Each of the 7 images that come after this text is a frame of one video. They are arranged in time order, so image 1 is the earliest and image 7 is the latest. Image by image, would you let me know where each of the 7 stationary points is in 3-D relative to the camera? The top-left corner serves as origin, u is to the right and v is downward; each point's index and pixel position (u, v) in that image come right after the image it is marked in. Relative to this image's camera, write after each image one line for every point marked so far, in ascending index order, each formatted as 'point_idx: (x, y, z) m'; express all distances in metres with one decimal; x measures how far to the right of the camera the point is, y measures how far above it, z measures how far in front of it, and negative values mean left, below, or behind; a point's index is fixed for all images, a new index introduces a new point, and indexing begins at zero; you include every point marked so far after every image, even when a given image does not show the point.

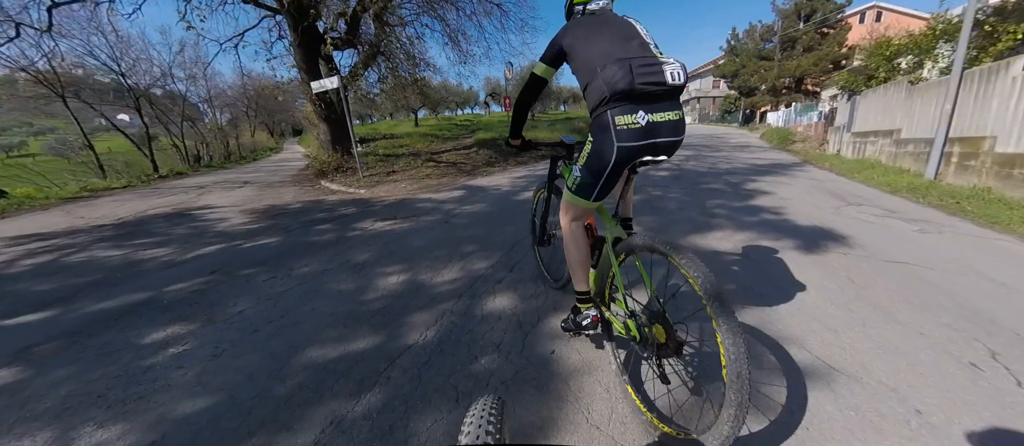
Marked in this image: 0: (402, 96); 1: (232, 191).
0: (-4.1, +4.9, +13.9) m
1: (-8.1, +0.9, +10.4) m
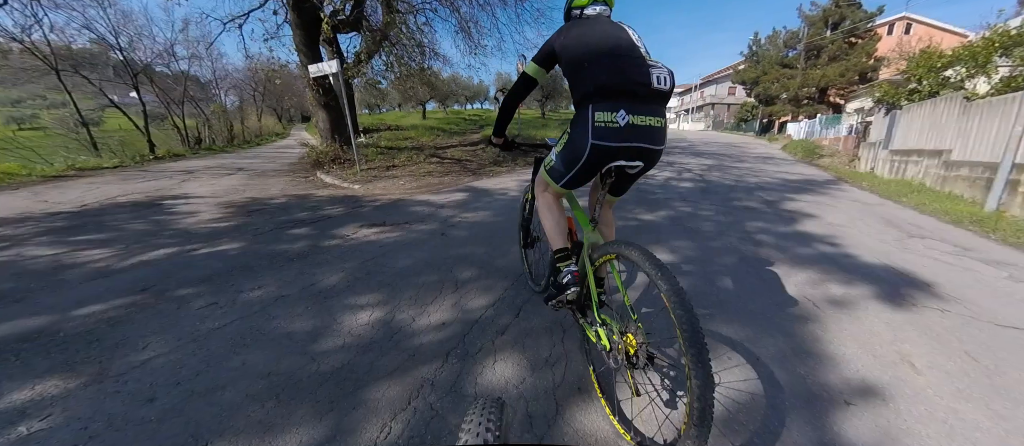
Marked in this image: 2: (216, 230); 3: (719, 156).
0: (-3.7, +5.0, +13.2) m
1: (-7.9, +1.2, +9.8) m
2: (-3.7, -0.1, +4.5) m
3: (+7.8, +2.5, +13.3) m
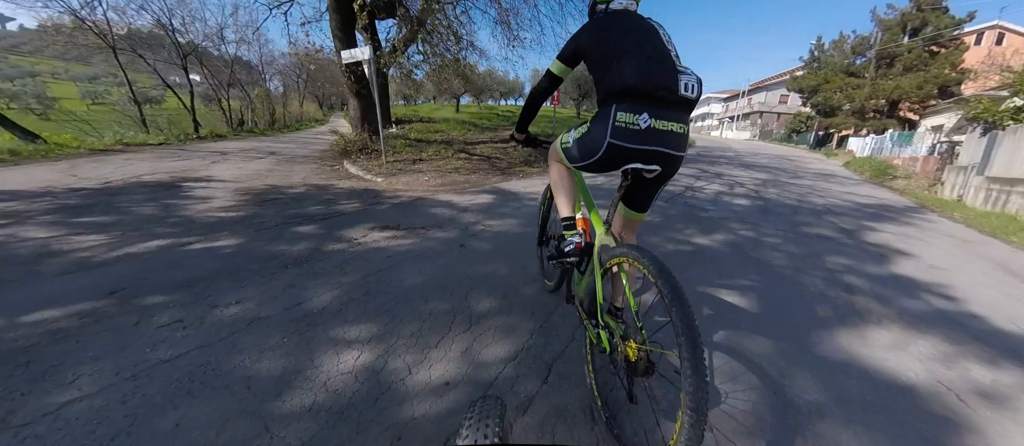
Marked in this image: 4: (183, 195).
0: (-2.3, +5.1, +12.8) m
1: (-7.1, +1.7, +9.7) m
2: (-3.4, 0.0, +4.1) m
3: (+8.9, +1.8, +12.1) m
4: (-4.9, +0.4, +5.3) m
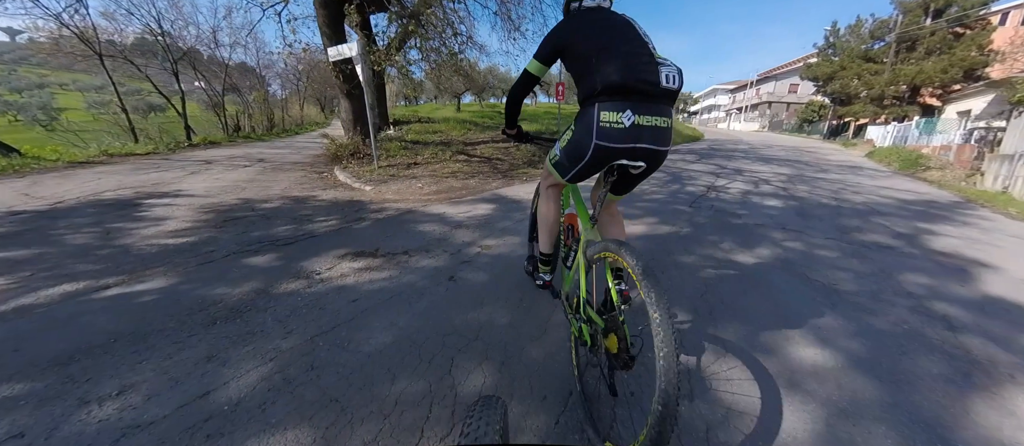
0: (-2.4, +4.9, +12.0) m
1: (-7.1, +1.3, +9.0) m
2: (-3.4, -0.3, +3.5) m
3: (+9.0, +1.9, +11.3) m
4: (-4.8, +0.1, +4.6) m
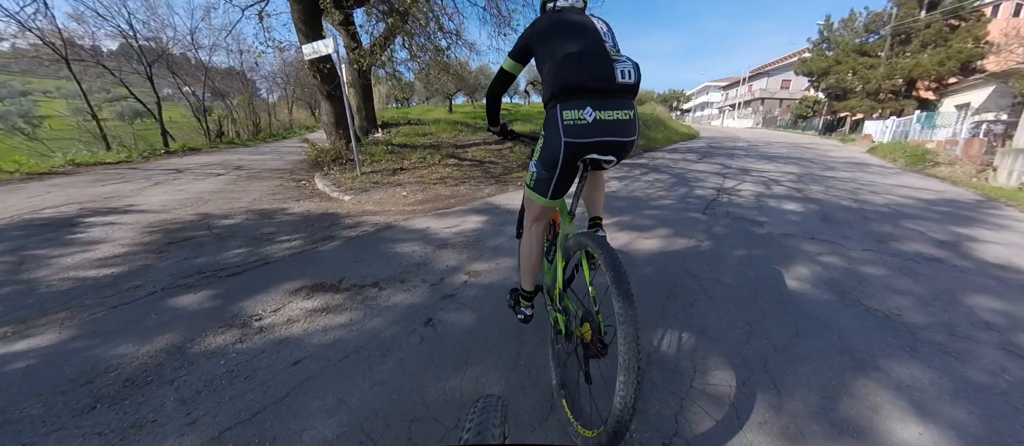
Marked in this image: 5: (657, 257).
0: (-2.6, +4.7, +11.4) m
1: (-7.2, +1.0, +8.4) m
2: (-3.4, -0.5, +2.8) m
3: (+8.7, +1.9, +10.8) m
4: (-4.9, -0.2, +4.0) m
5: (+1.3, -0.3, +3.3) m
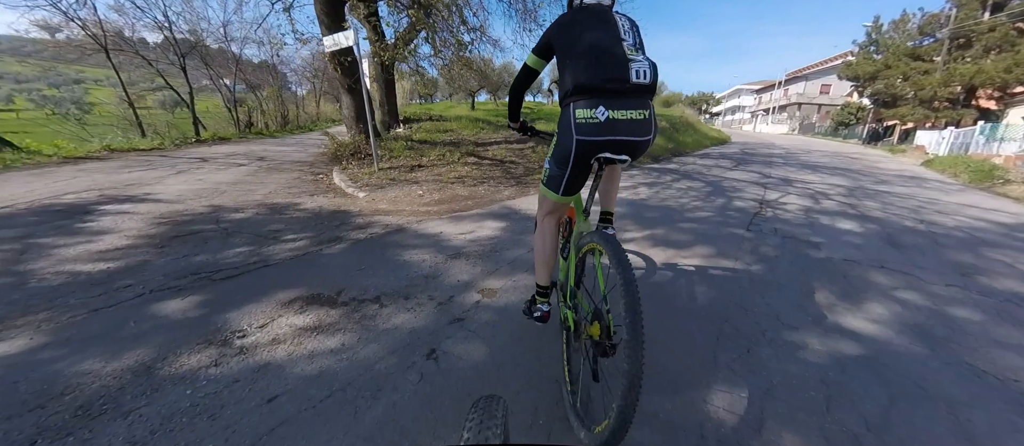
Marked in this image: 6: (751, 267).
0: (-1.8, +4.7, +11.2) m
1: (-6.7, +1.2, +8.4) m
2: (-3.3, -0.5, +2.6) m
3: (+9.4, +1.4, +10.0) m
4: (-4.7, -0.1, +3.9) m
5: (+1.5, -0.5, +2.8) m
6: (+2.2, -0.4, +3.3) m
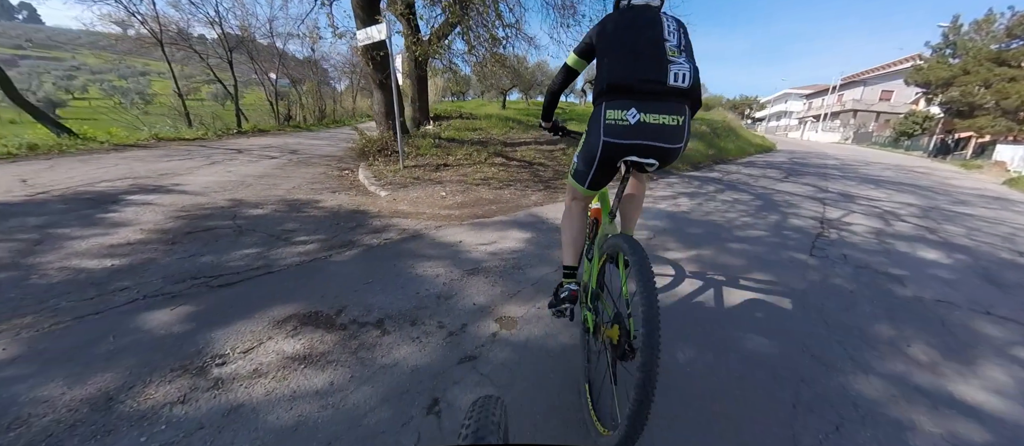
0: (-0.8, +4.7, +10.9) m
1: (-6.1, +1.4, +8.5) m
2: (-3.1, -0.4, +2.5) m
3: (+10.1, +0.8, +8.9) m
4: (-4.4, 0.0, +3.8) m
5: (+1.6, -0.7, +2.4) m
6: (+2.4, -0.6, +2.7) m
